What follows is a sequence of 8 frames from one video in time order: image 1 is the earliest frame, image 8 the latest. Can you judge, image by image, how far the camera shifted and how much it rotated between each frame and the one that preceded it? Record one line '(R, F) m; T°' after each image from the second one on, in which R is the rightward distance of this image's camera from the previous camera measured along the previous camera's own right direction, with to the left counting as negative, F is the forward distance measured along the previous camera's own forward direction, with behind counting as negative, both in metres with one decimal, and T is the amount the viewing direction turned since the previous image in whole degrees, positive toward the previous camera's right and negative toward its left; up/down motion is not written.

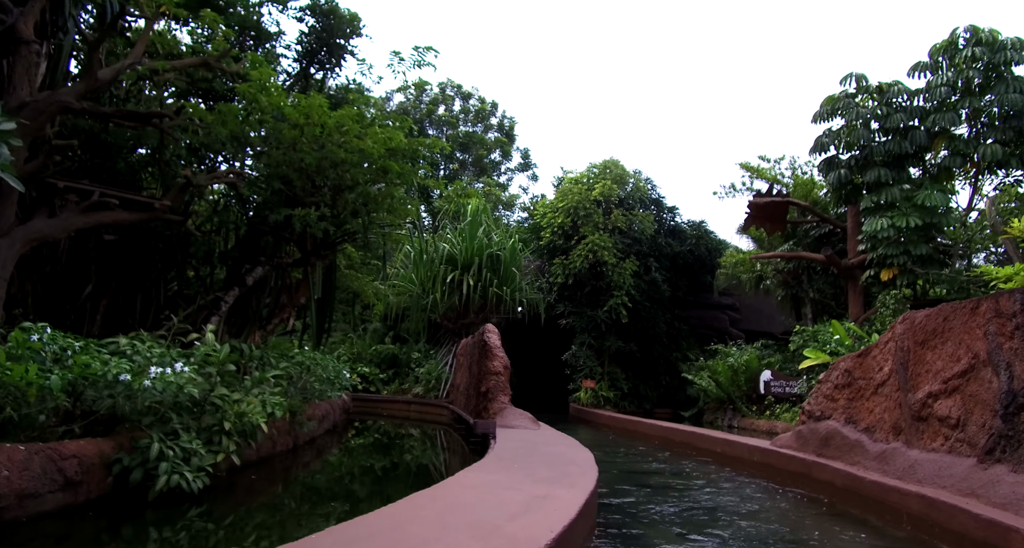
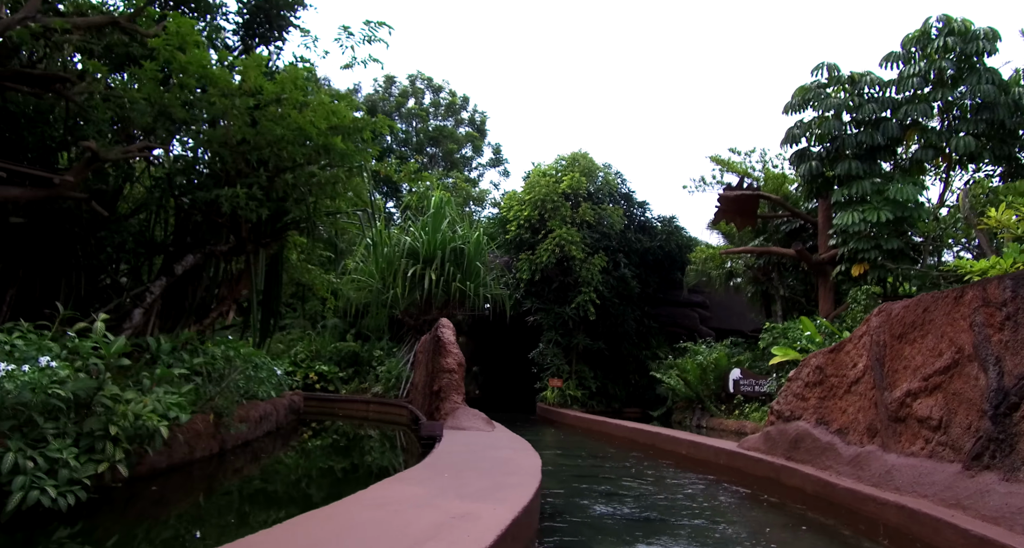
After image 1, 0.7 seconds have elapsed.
(+0.2, +0.4) m; +2°
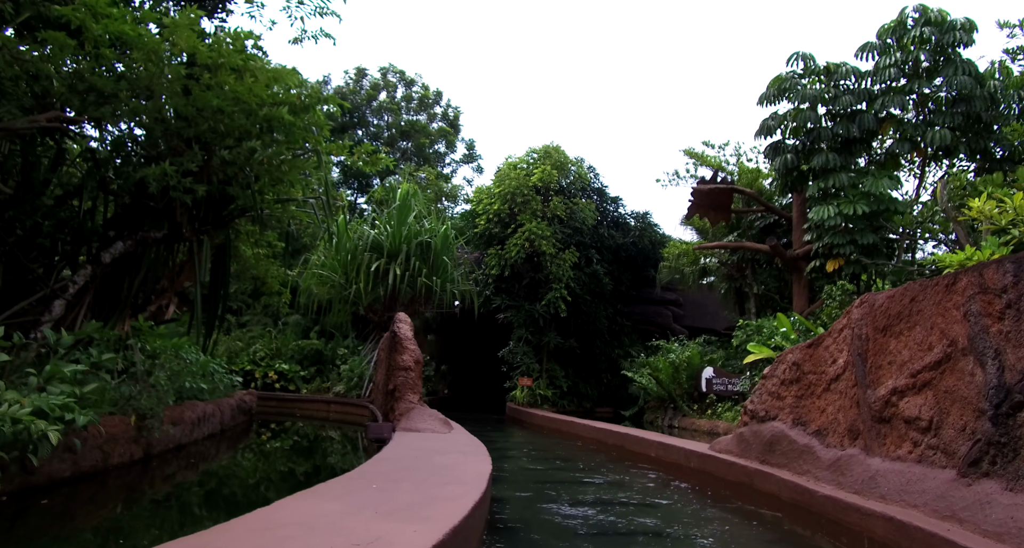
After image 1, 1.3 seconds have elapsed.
(+0.1, +0.4) m; +2°
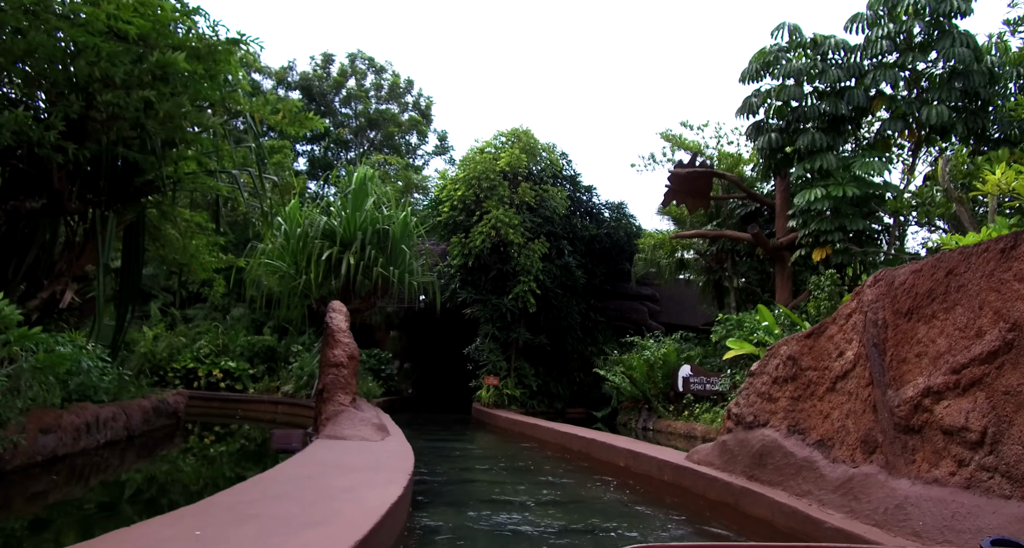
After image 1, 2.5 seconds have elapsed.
(+0.2, +0.8) m; +2°
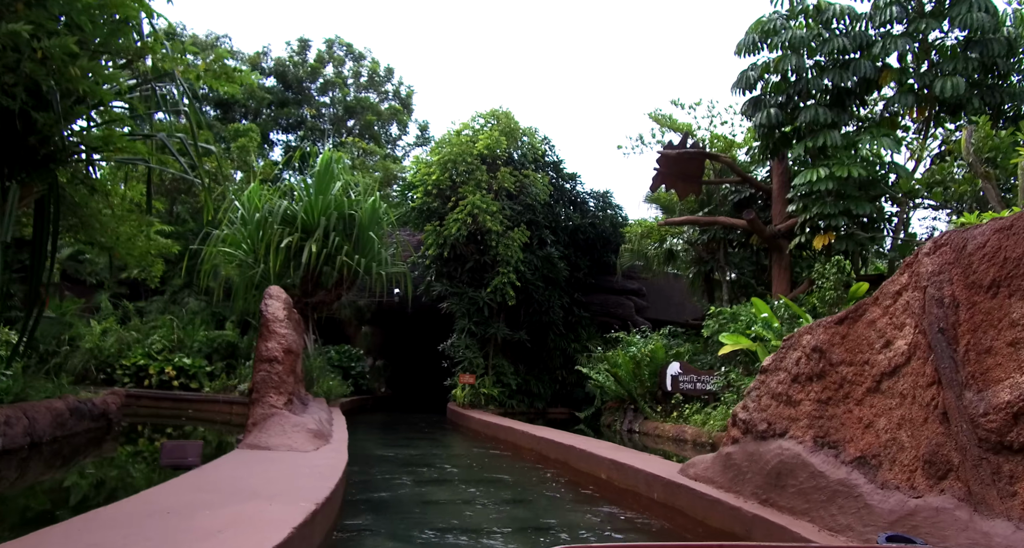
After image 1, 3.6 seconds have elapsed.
(+0.1, +0.7) m; +1°
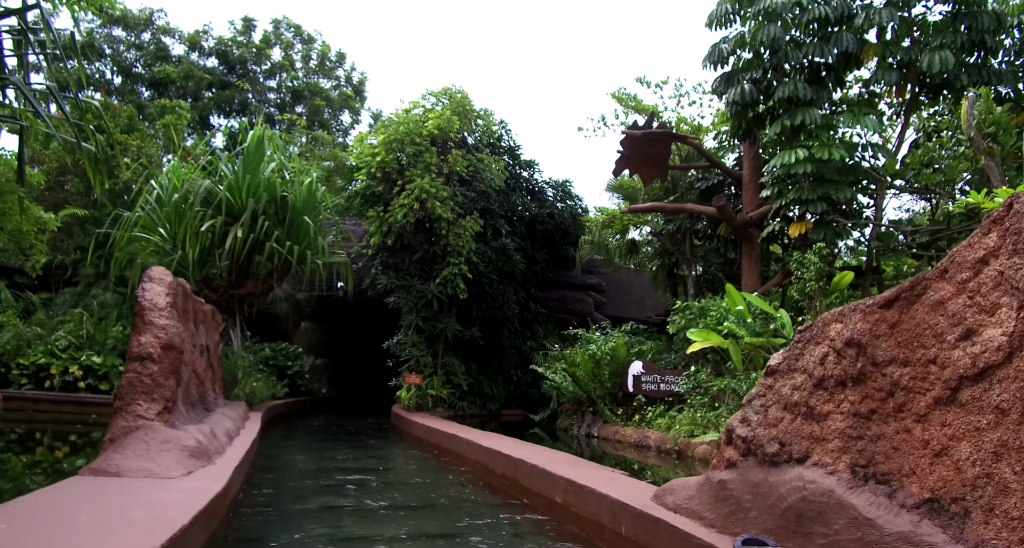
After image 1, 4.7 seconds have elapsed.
(+0.1, +0.8) m; +3°
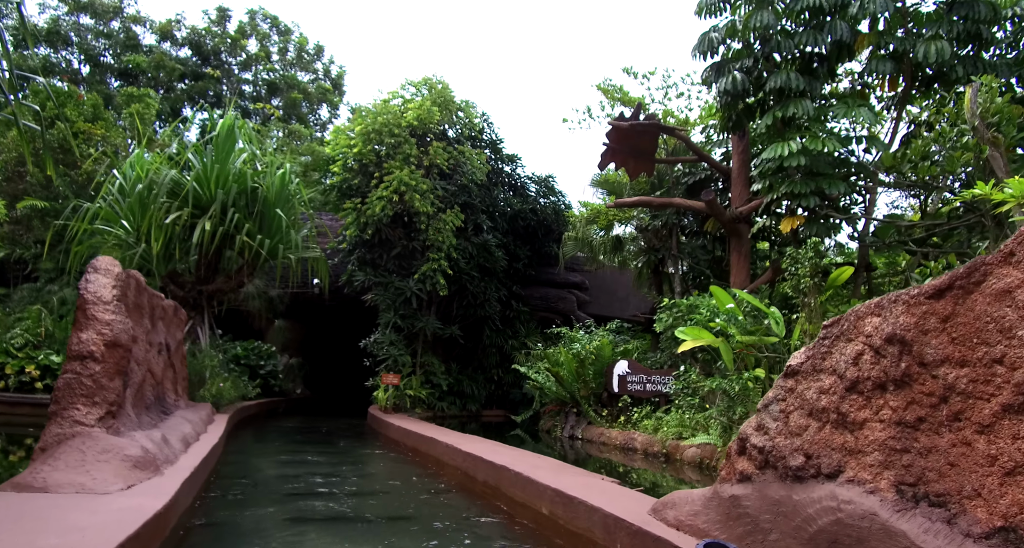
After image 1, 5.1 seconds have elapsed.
(0.0, +0.3) m; +2°
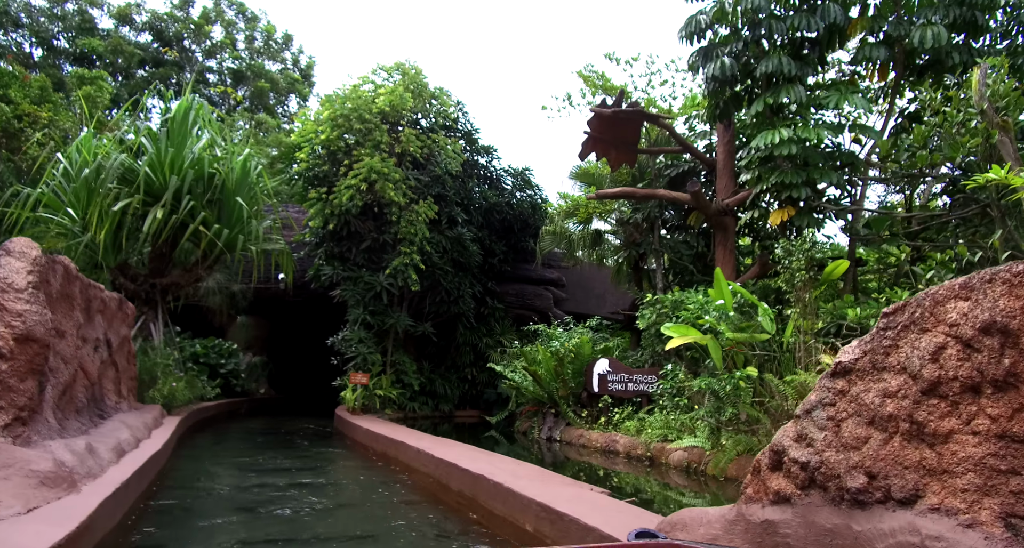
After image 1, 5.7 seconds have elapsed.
(0.0, +0.4) m; +2°
